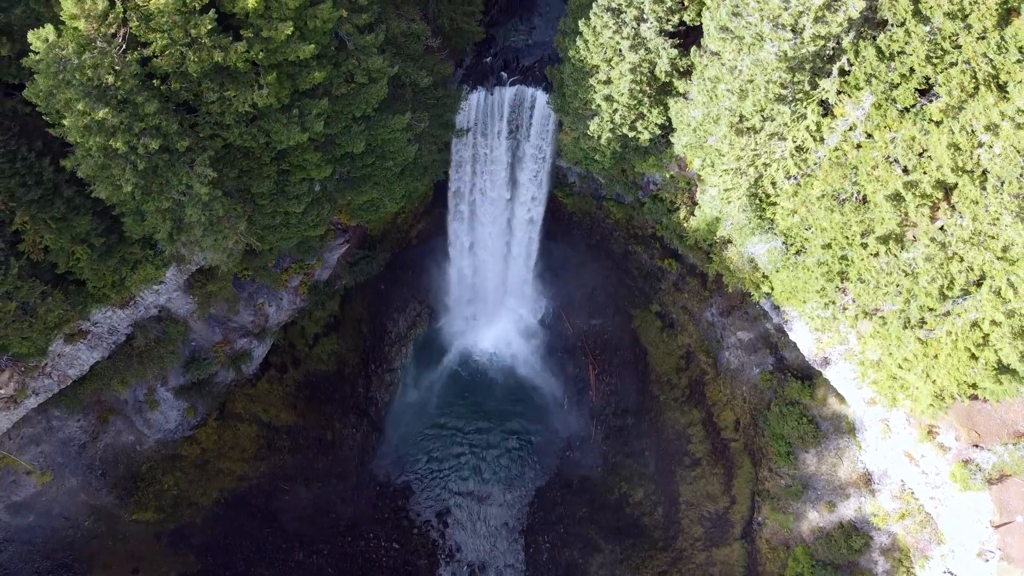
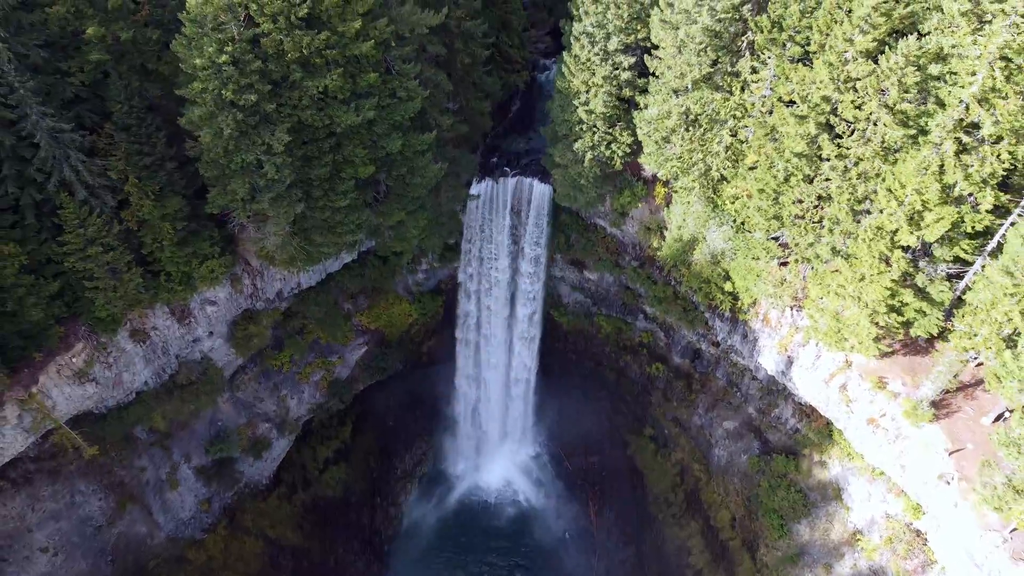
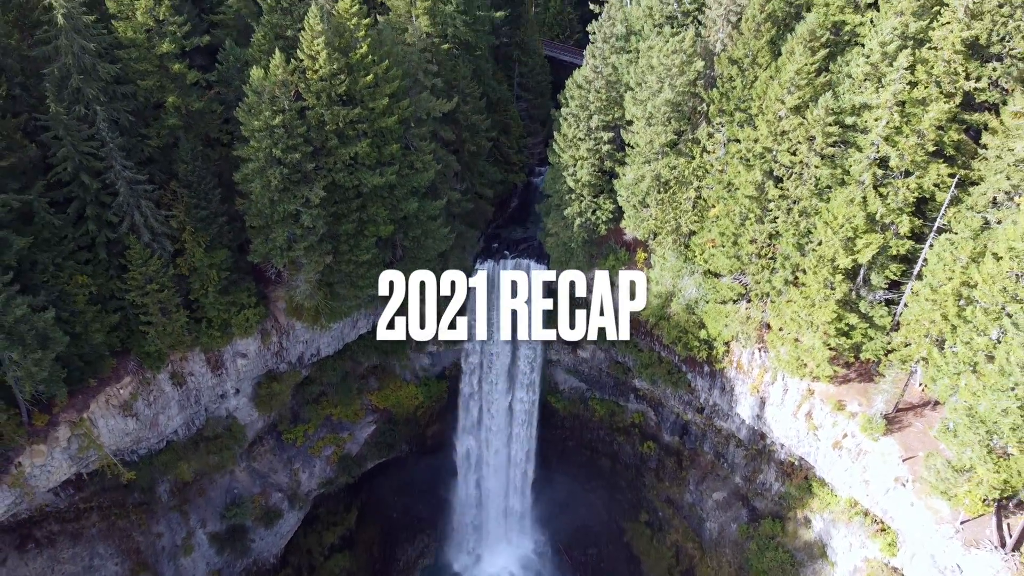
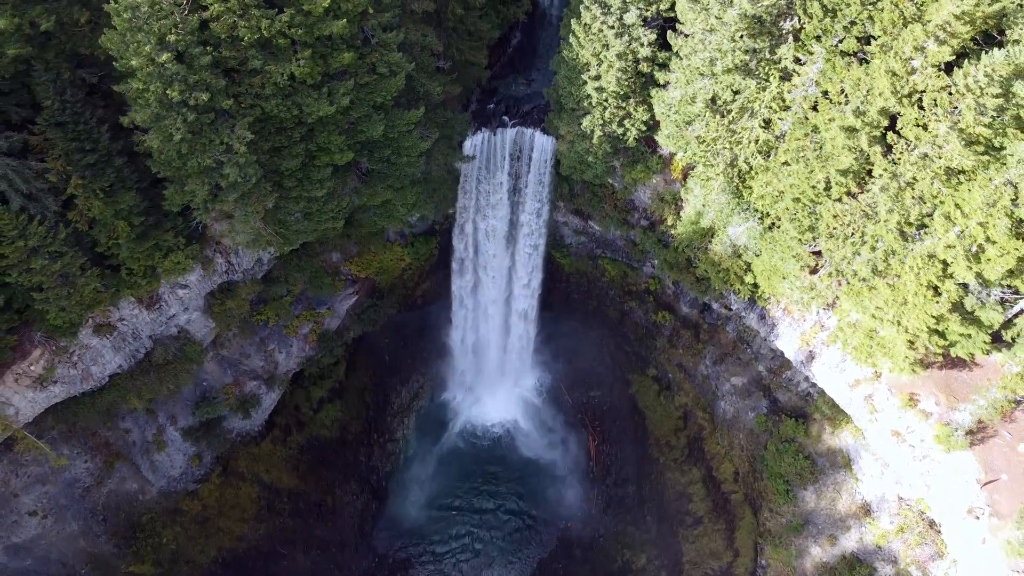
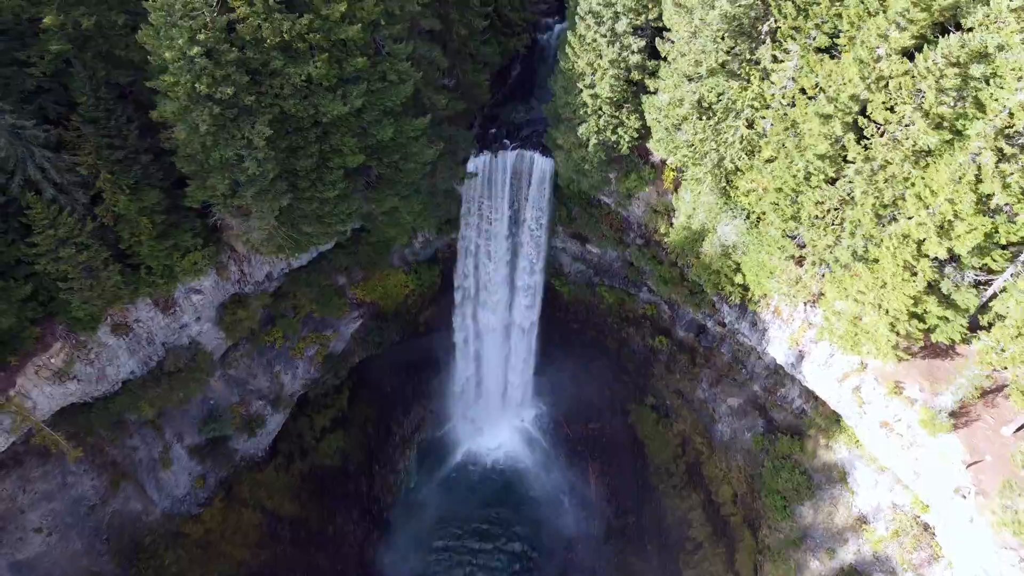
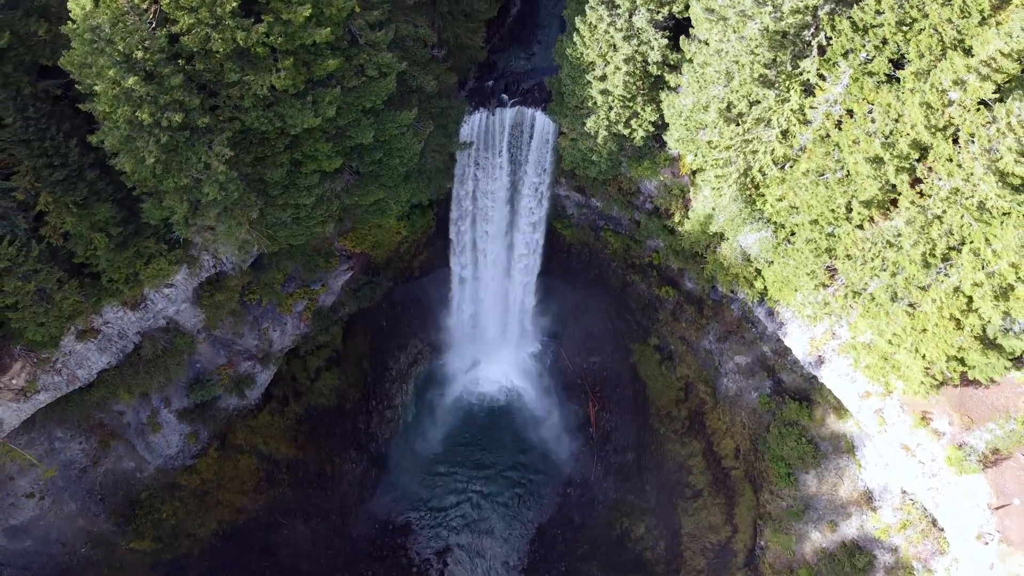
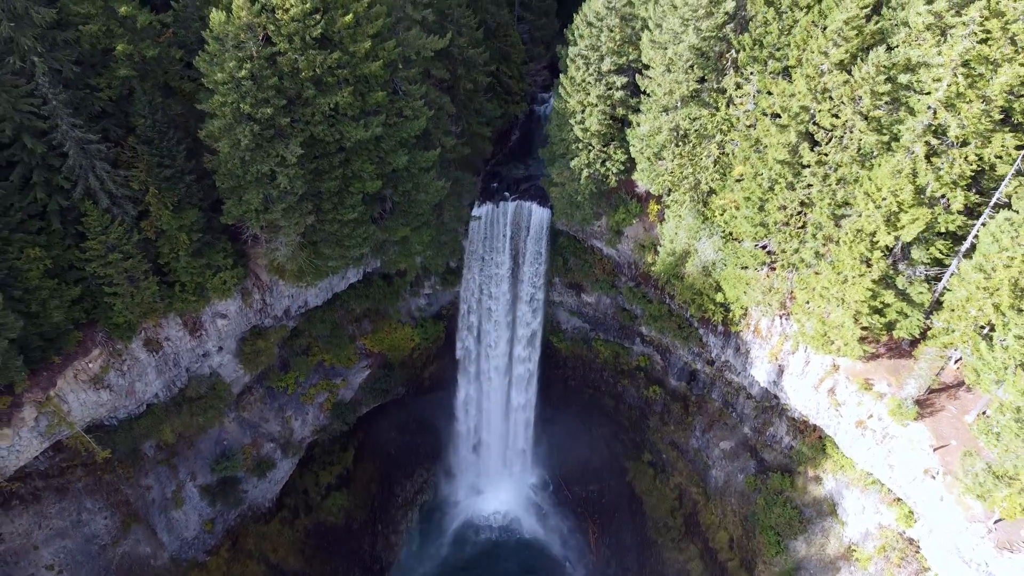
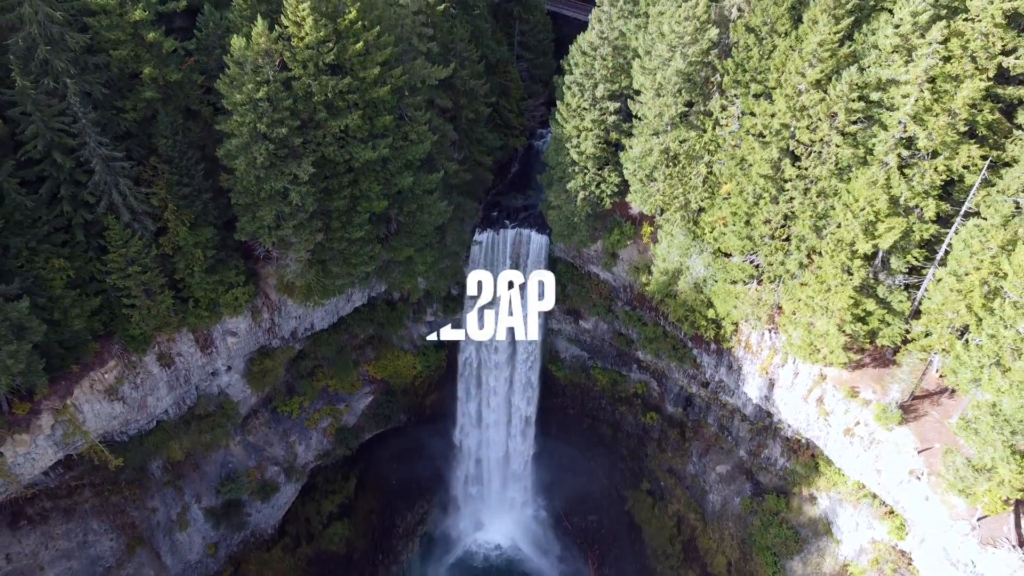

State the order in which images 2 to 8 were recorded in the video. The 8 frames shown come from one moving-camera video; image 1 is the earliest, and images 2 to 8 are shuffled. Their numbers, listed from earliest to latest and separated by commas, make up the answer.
6, 4, 5, 2, 7, 8, 3
